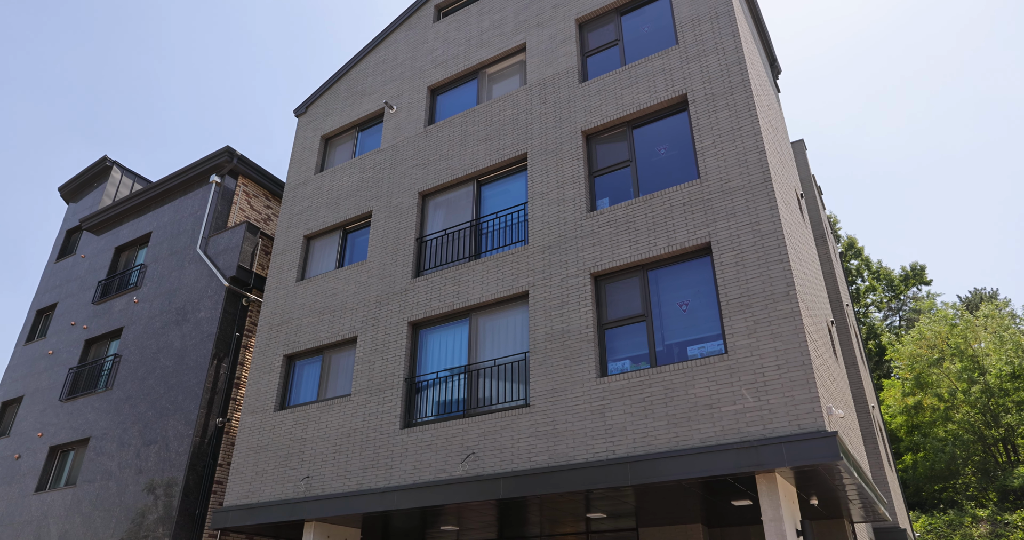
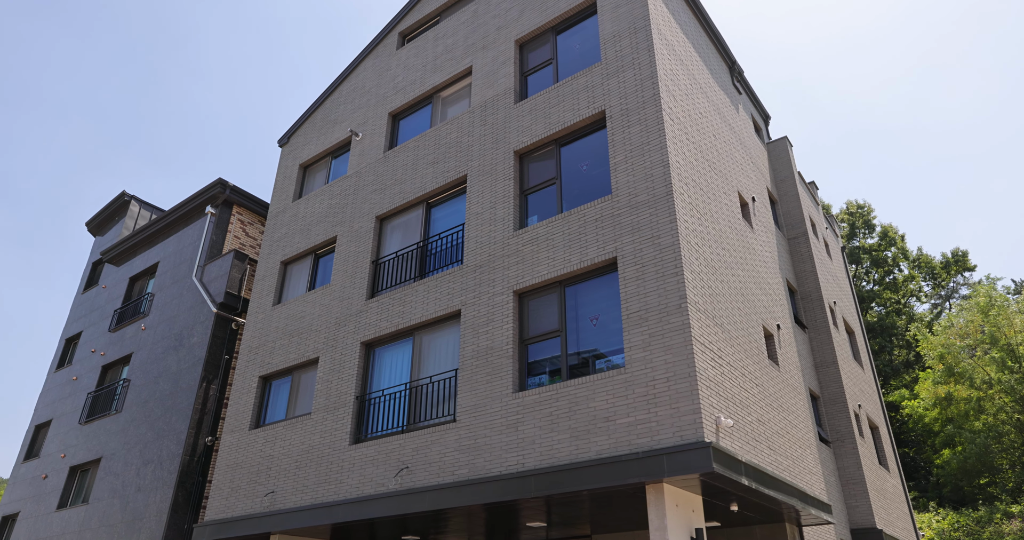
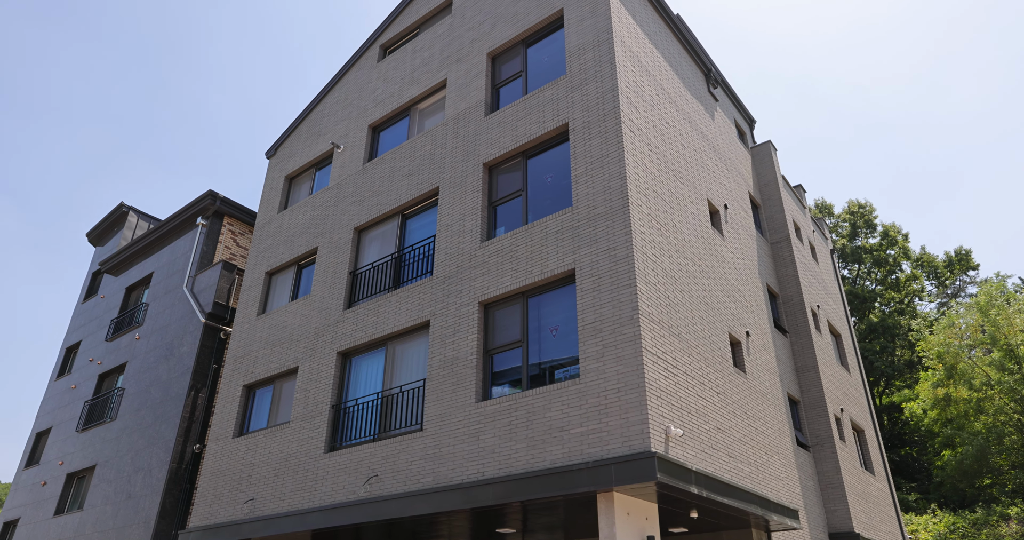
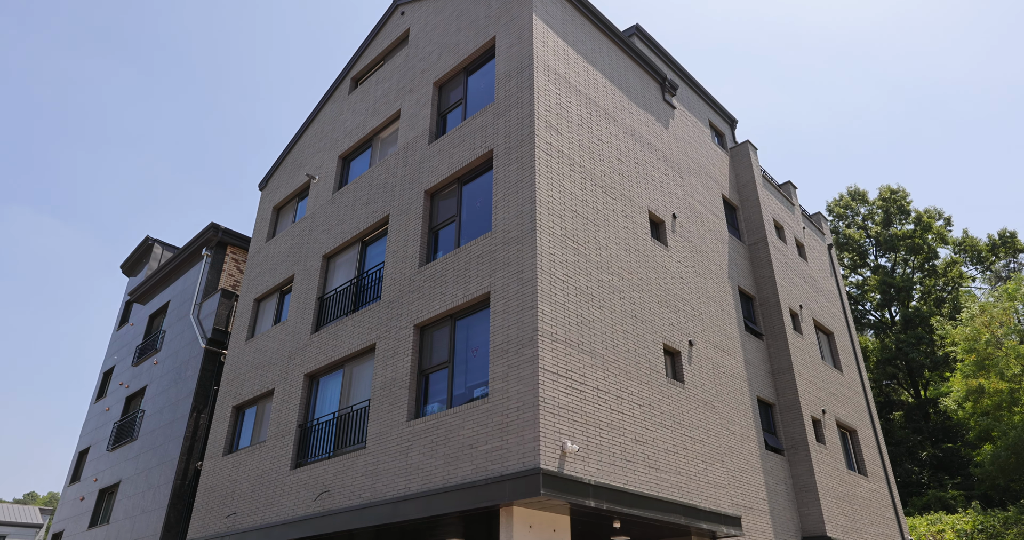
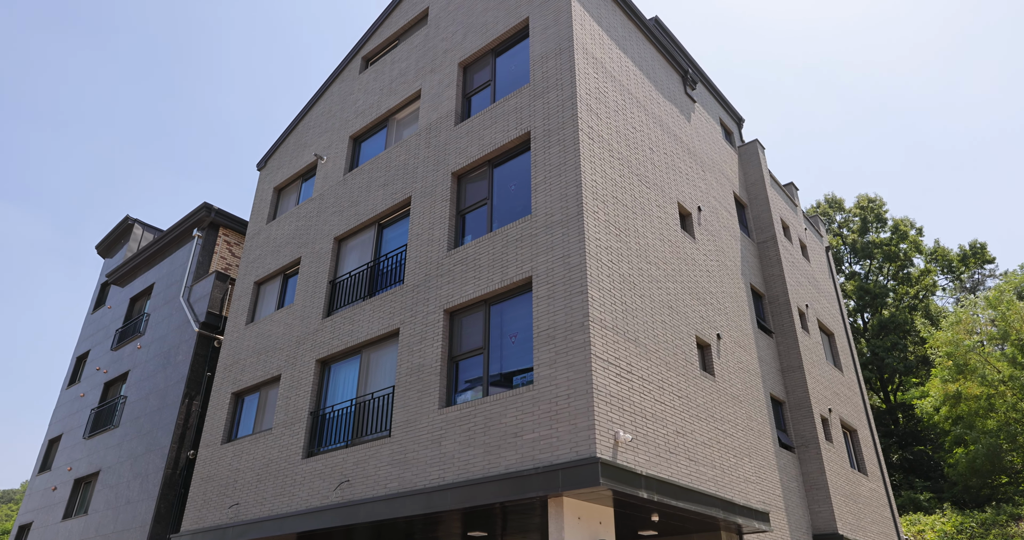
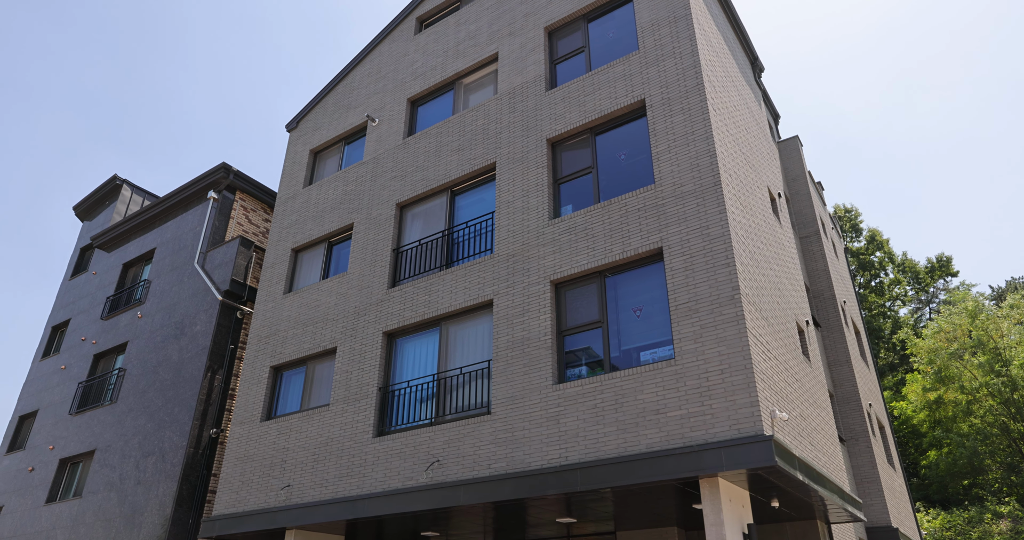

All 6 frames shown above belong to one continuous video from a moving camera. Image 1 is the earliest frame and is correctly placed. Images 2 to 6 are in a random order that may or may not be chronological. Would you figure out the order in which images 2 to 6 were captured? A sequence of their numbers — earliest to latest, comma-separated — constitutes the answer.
6, 2, 3, 5, 4
